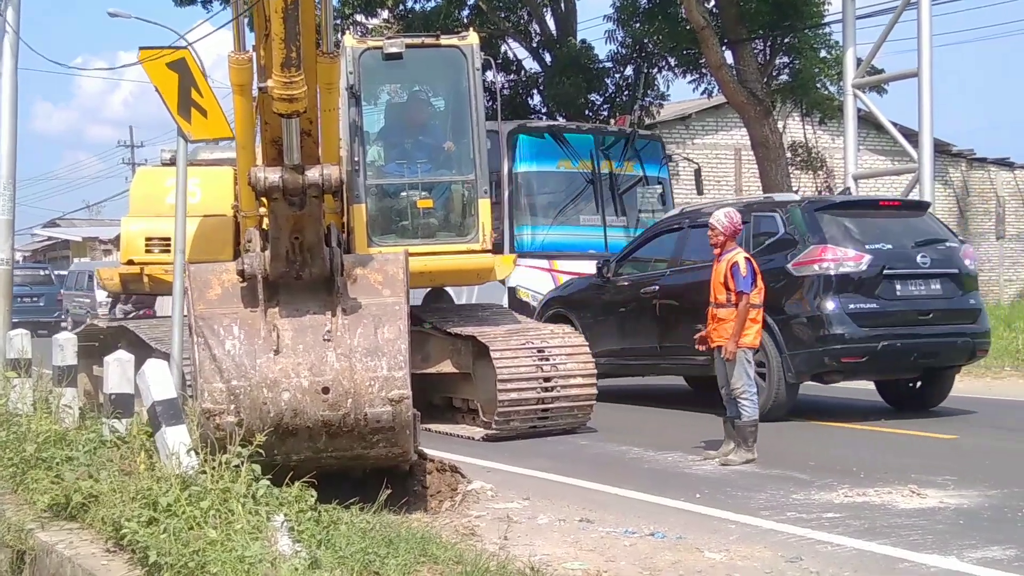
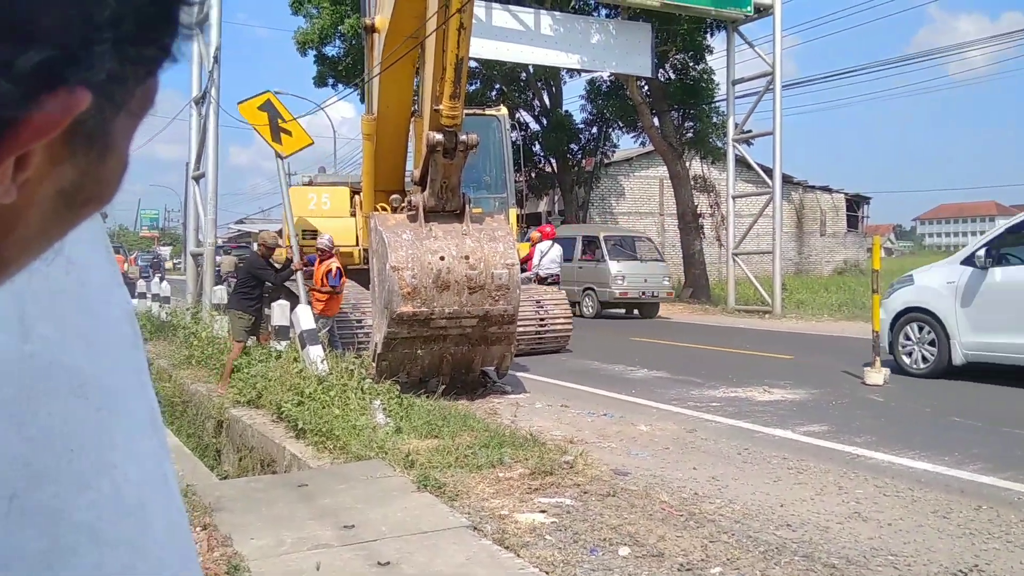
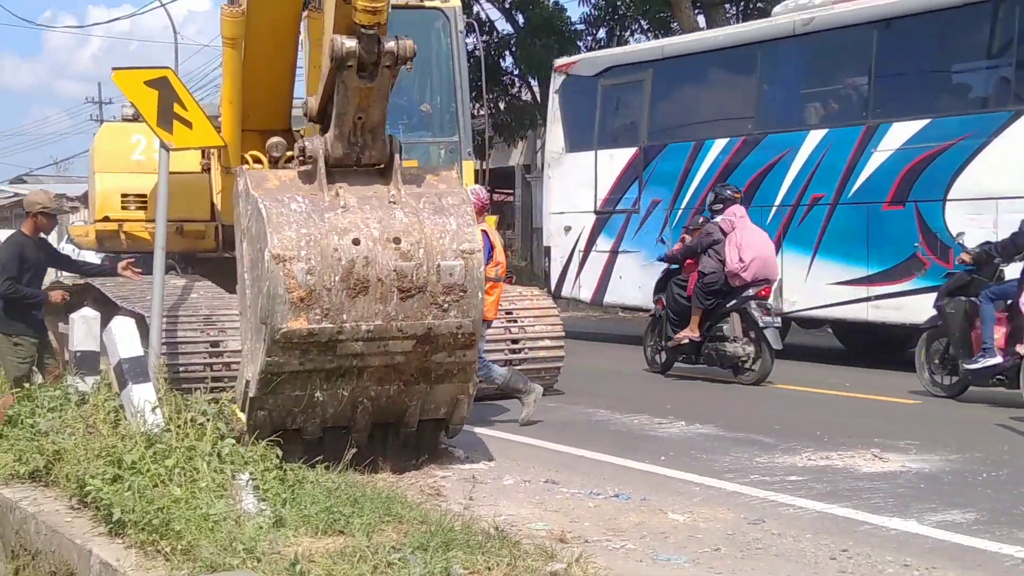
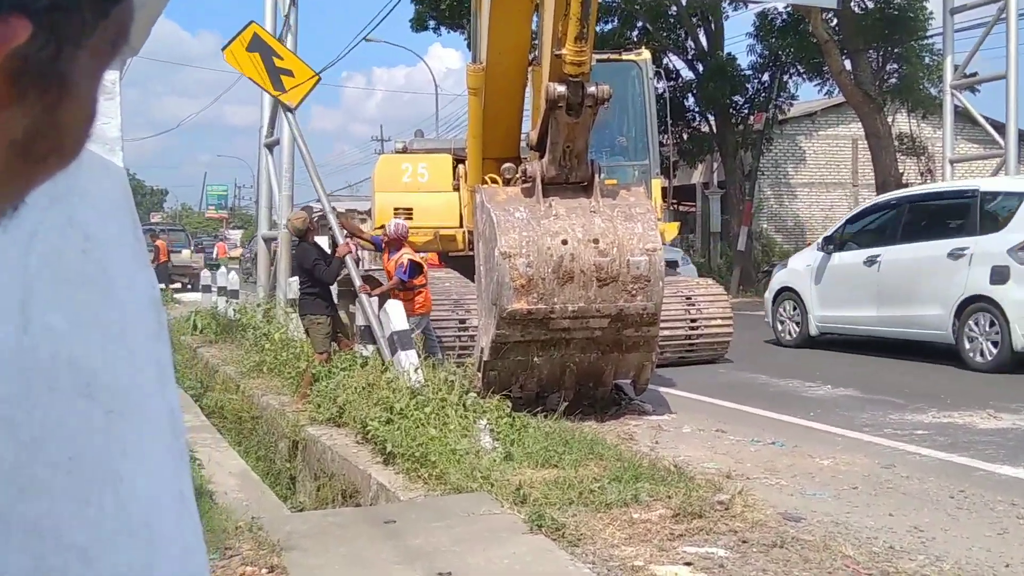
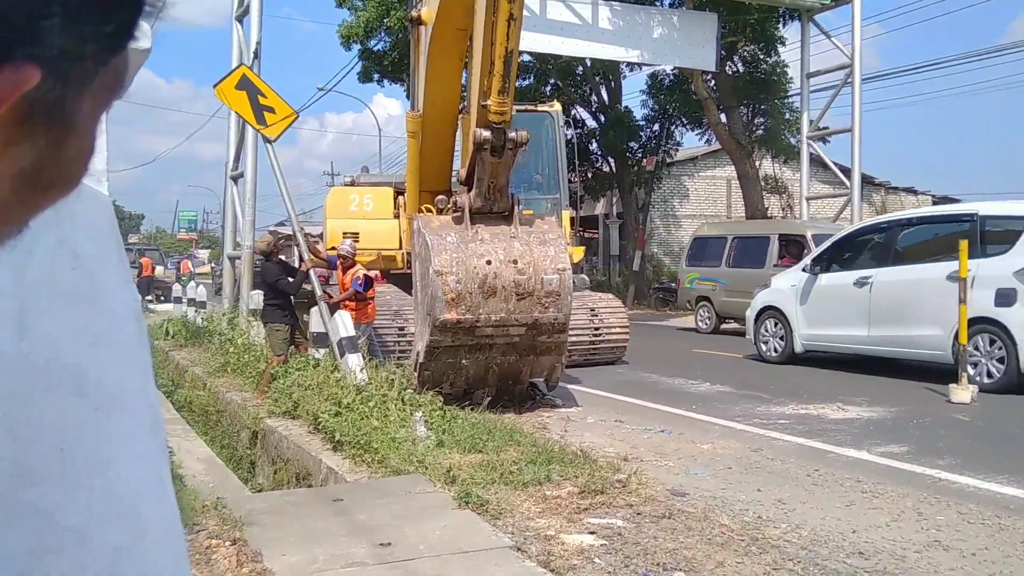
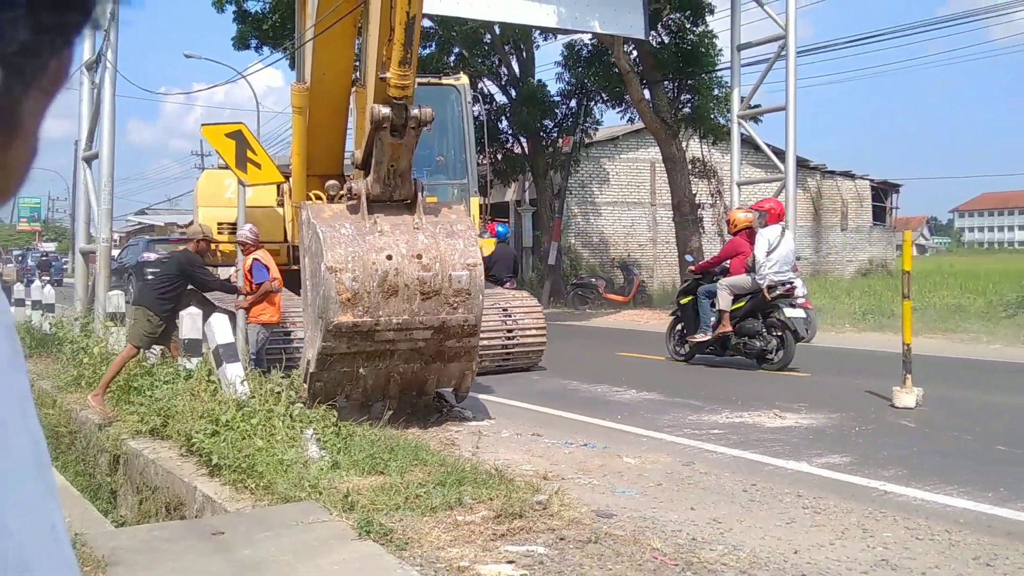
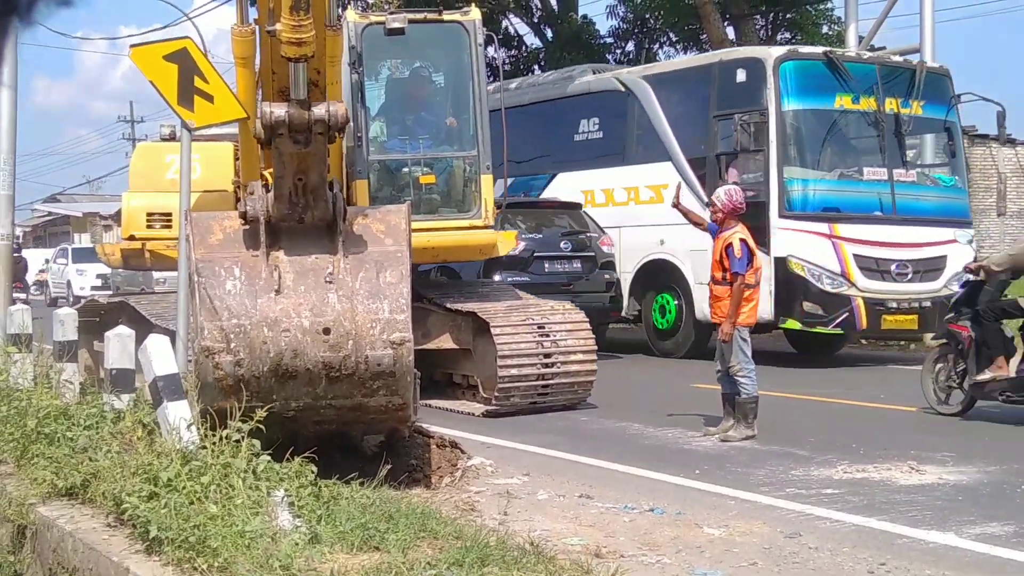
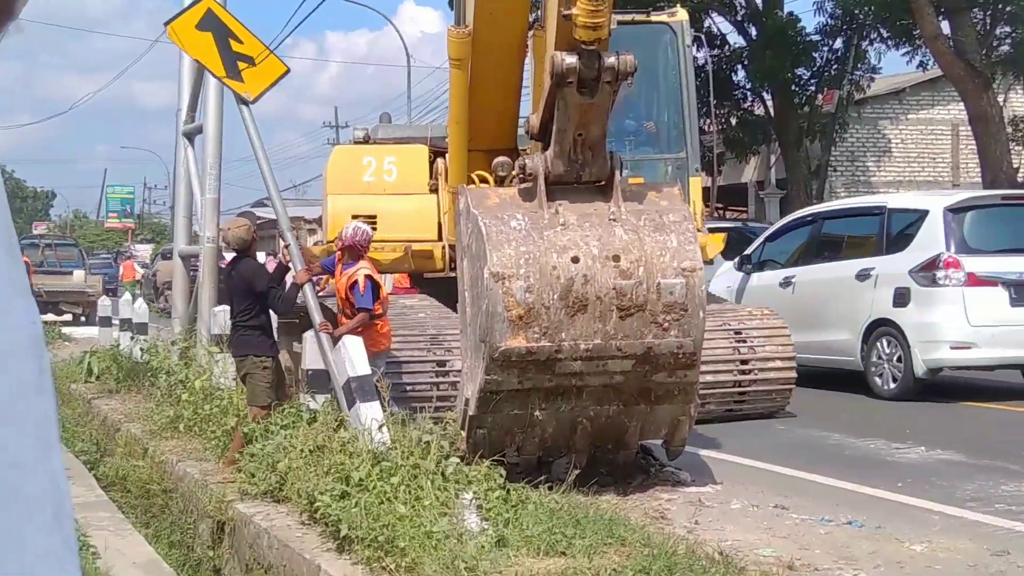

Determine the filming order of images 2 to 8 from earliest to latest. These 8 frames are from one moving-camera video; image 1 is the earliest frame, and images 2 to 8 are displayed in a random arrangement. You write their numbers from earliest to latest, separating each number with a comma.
7, 3, 6, 2, 5, 4, 8
